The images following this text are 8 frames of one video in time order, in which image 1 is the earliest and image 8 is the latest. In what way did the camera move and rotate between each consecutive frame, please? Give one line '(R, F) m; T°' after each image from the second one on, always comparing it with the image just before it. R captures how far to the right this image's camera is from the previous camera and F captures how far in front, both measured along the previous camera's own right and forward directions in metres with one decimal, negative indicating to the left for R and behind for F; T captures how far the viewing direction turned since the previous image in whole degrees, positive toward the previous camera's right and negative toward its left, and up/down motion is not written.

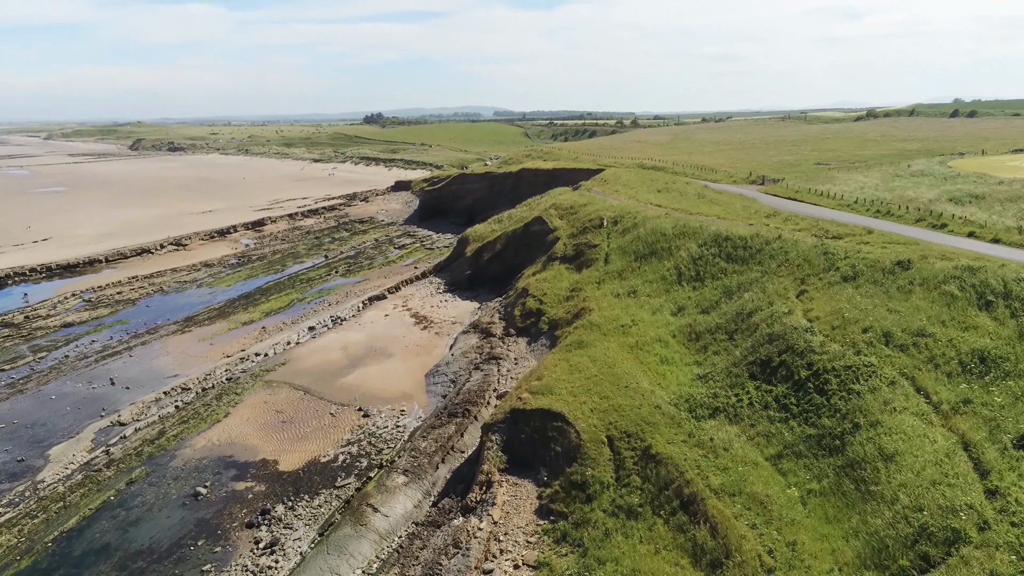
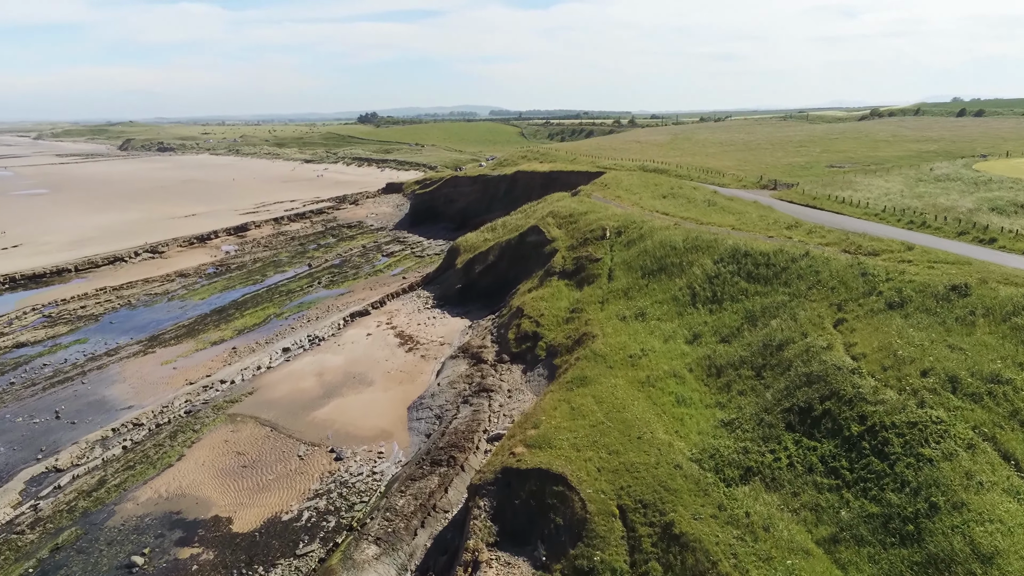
(+0.1, +3.5) m; 0°
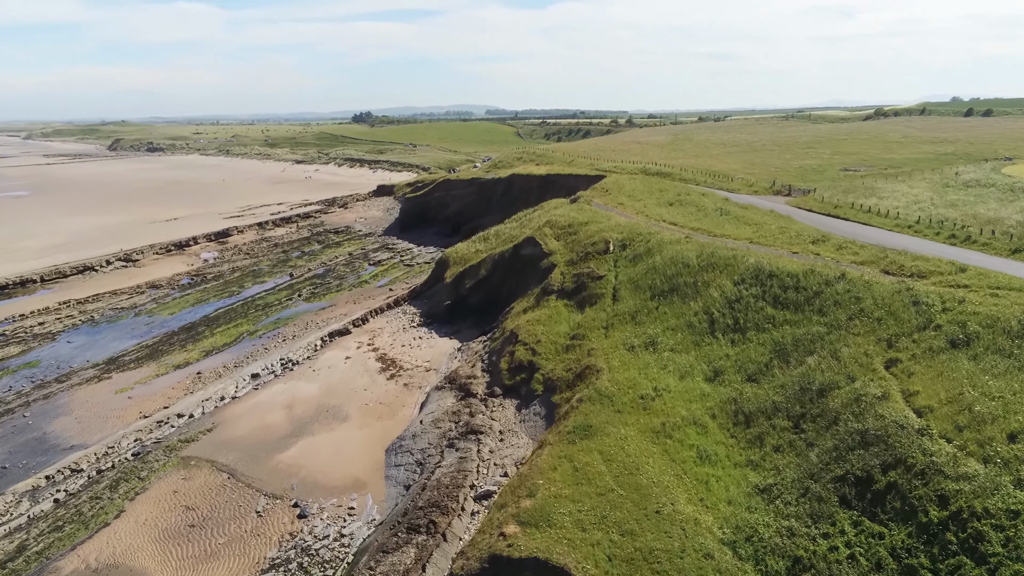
(+0.1, +3.5) m; 0°
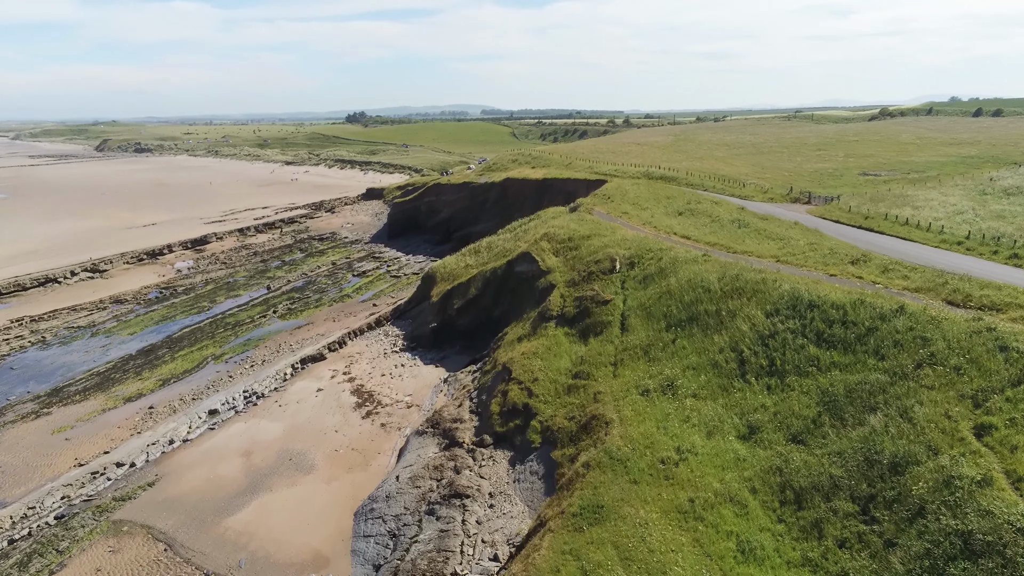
(+0.1, +3.9) m; 0°
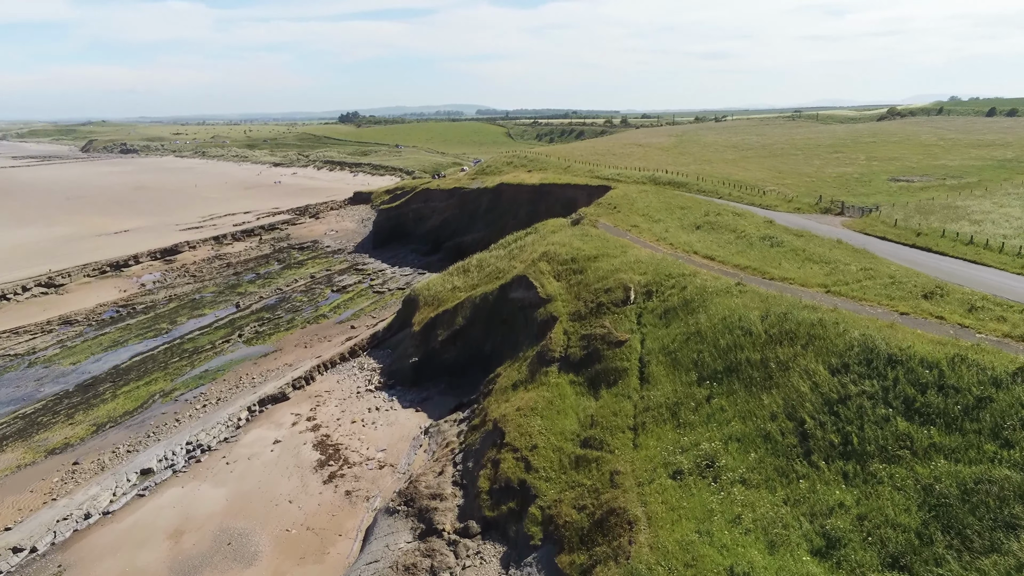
(+0.1, +4.8) m; 0°
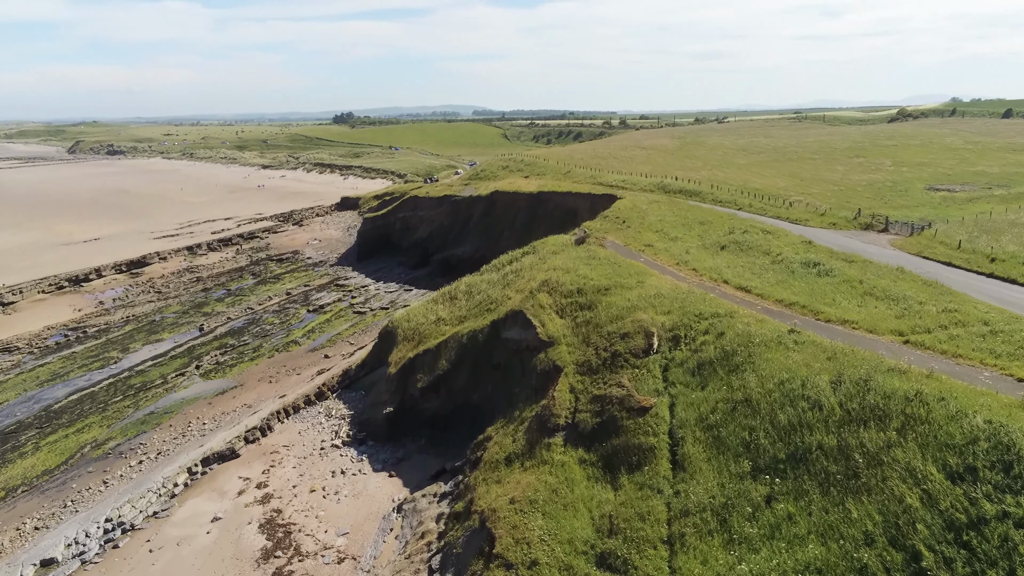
(+0.1, +4.8) m; 0°
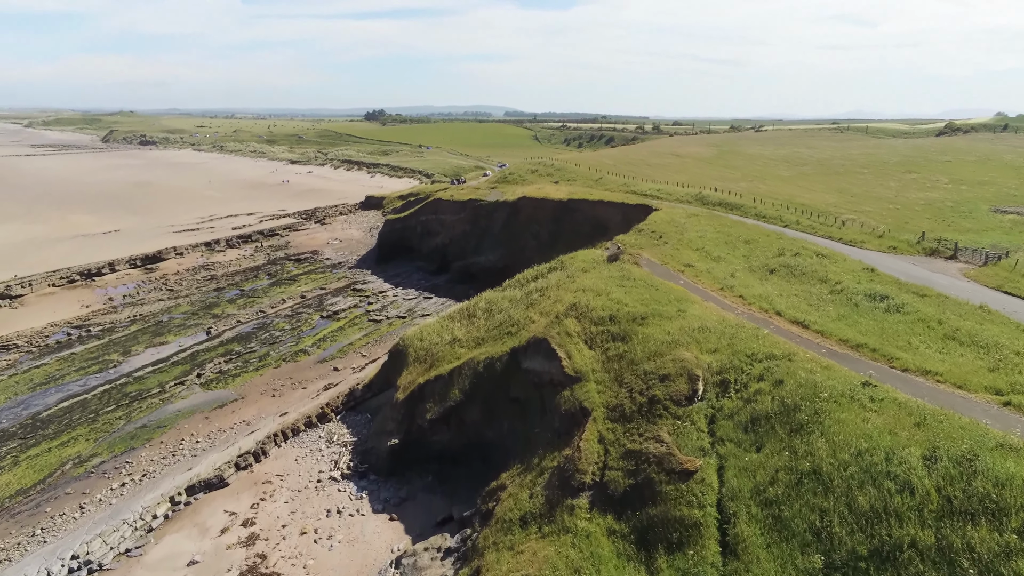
(0.0, +2.6) m; -2°
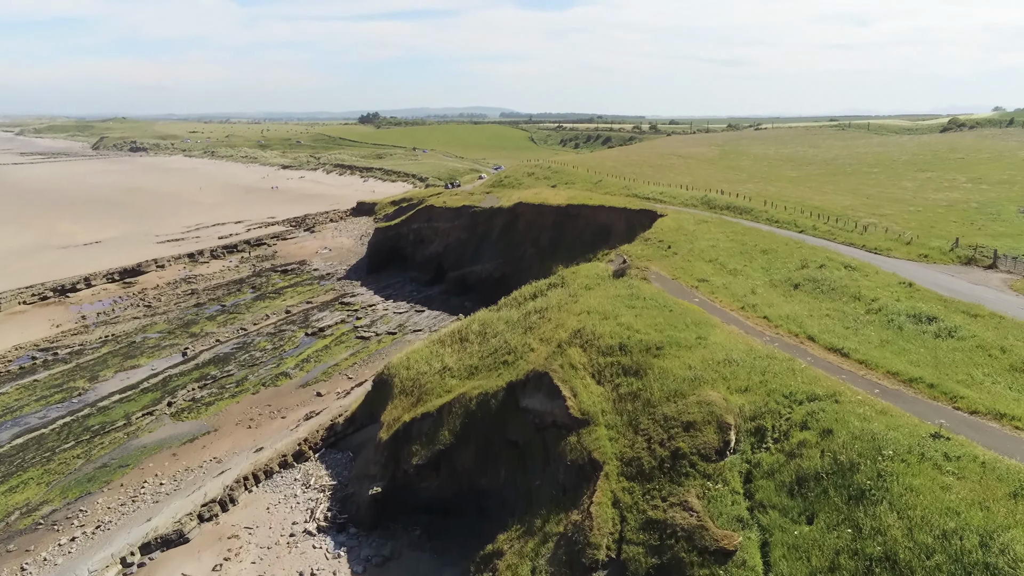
(+0.1, +2.6) m; 0°
